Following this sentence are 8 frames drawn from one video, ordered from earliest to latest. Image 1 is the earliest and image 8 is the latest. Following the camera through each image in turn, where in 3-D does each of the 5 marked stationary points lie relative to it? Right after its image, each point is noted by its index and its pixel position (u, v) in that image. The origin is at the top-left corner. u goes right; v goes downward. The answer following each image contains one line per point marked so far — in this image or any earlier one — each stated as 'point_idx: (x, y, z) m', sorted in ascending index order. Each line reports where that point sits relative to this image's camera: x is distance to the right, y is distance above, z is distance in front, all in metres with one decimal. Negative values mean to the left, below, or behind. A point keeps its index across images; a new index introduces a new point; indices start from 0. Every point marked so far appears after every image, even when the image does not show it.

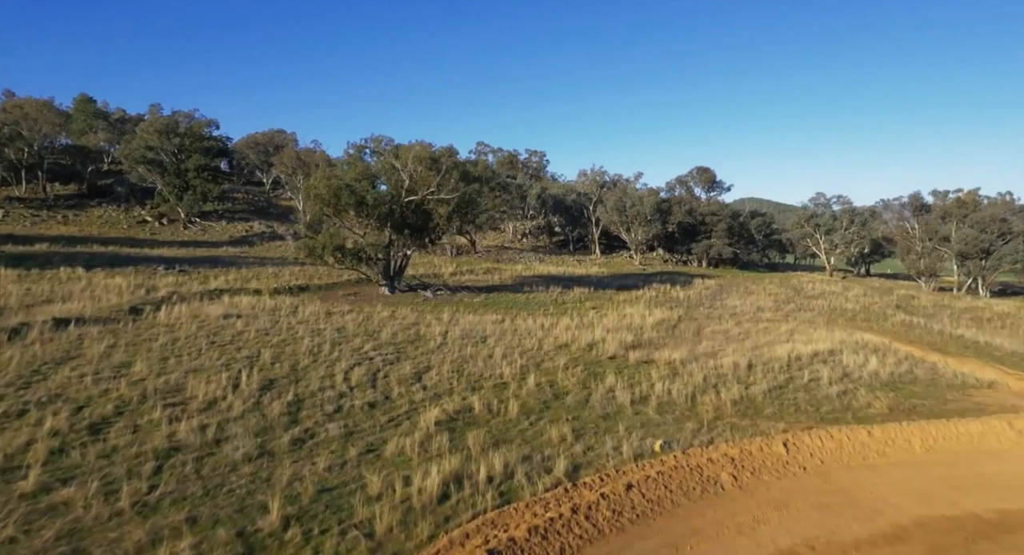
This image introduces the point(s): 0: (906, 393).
0: (+8.5, -2.5, +14.2) m
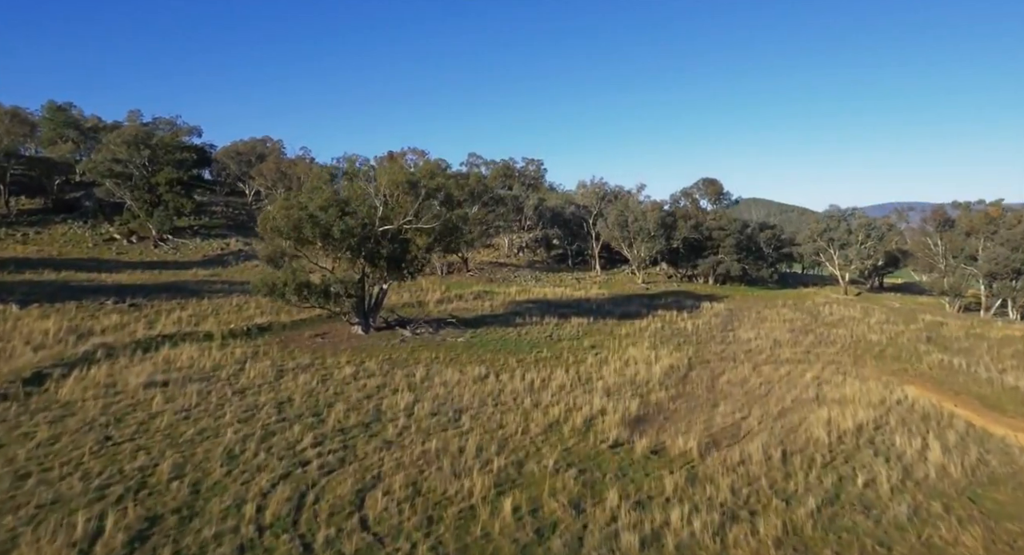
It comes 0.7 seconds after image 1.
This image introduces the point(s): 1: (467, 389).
0: (+8.0, -3.9, +11.1) m
1: (-1.2, -2.9, +17.4) m
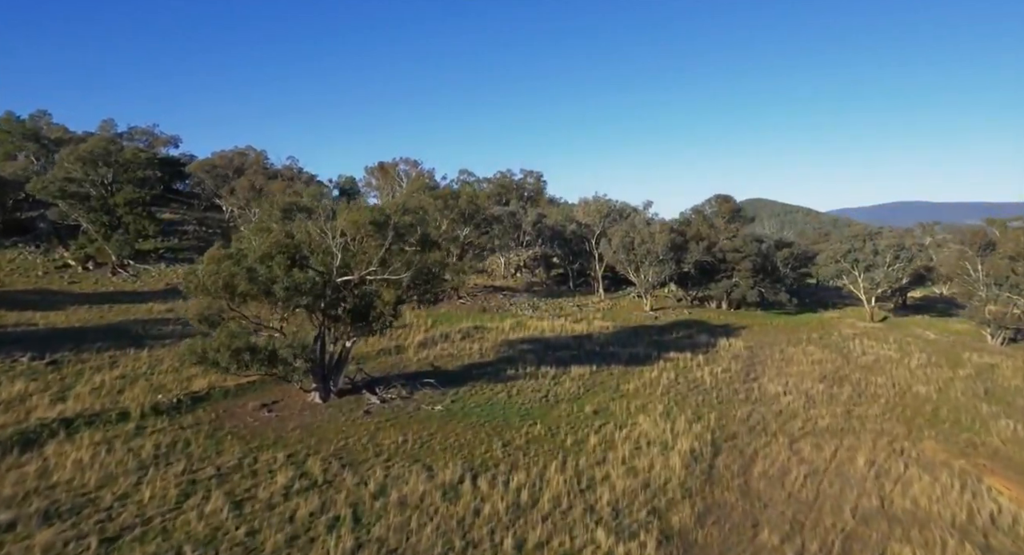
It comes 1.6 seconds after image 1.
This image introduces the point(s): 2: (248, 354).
0: (+7.6, -5.6, +6.9) m
1: (-1.6, -4.7, +13.2) m
2: (-7.6, -2.2, +18.9) m
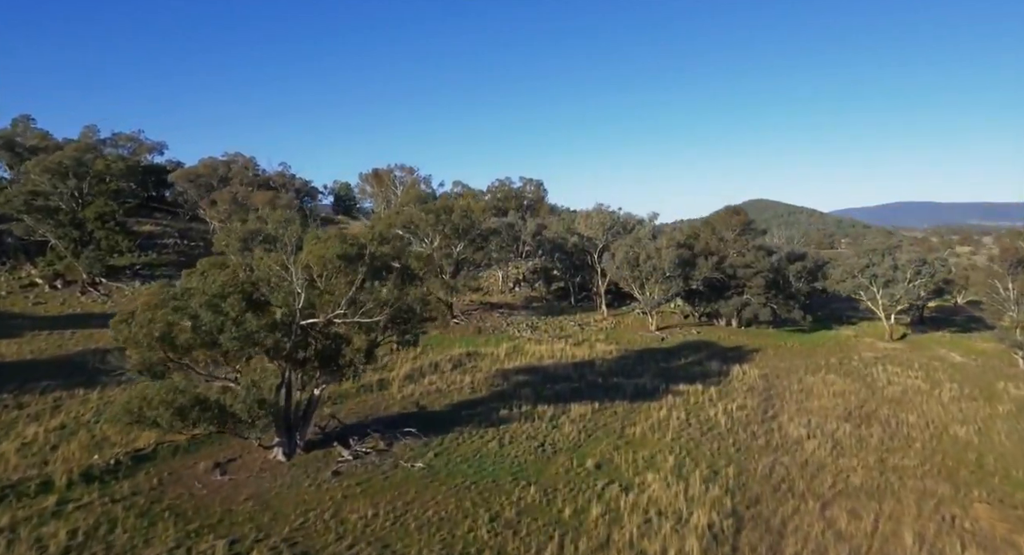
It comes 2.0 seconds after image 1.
0: (+7.3, -6.7, +4.2) m
1: (-1.9, -5.8, +10.5) m
2: (-7.8, -3.3, +16.3) m
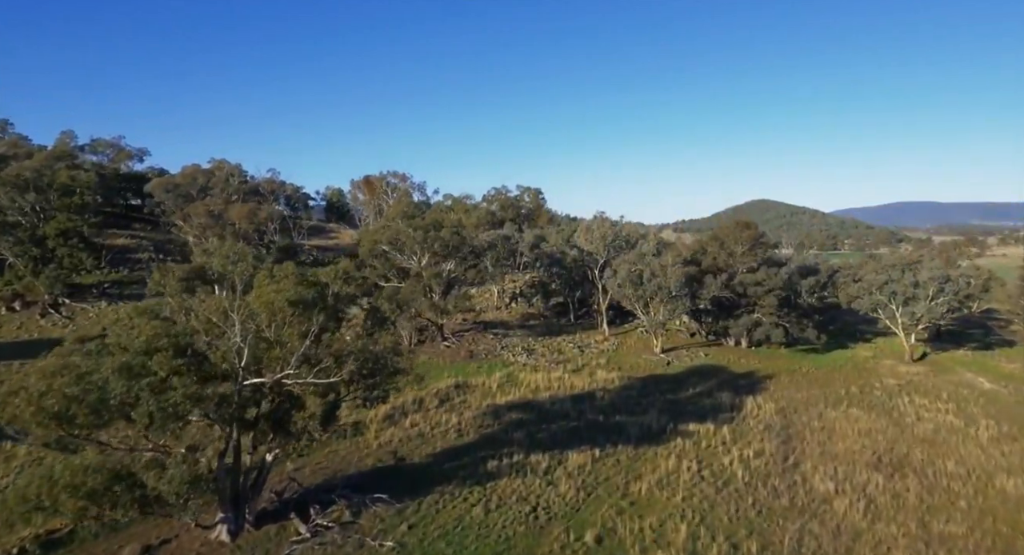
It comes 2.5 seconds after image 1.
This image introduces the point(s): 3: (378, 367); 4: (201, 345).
0: (+6.9, -7.8, +1.4) m
1: (-2.3, -6.9, +7.8) m
2: (-8.2, -4.4, +13.6) m
3: (-3.2, -2.1, +16.0) m
4: (-6.7, -1.5, +14.3) m
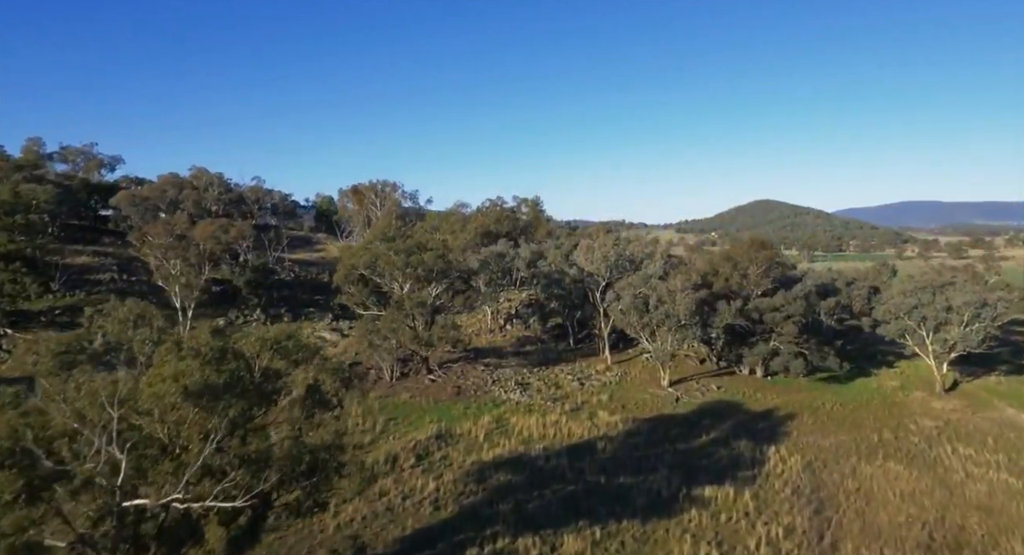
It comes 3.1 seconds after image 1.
0: (+6.4, -9.2, -2.3) m
1: (-2.8, -8.3, +4.1) m
2: (-8.7, -5.8, +9.9) m
3: (-3.7, -3.5, +12.3) m
4: (-7.2, -2.9, +10.6) m
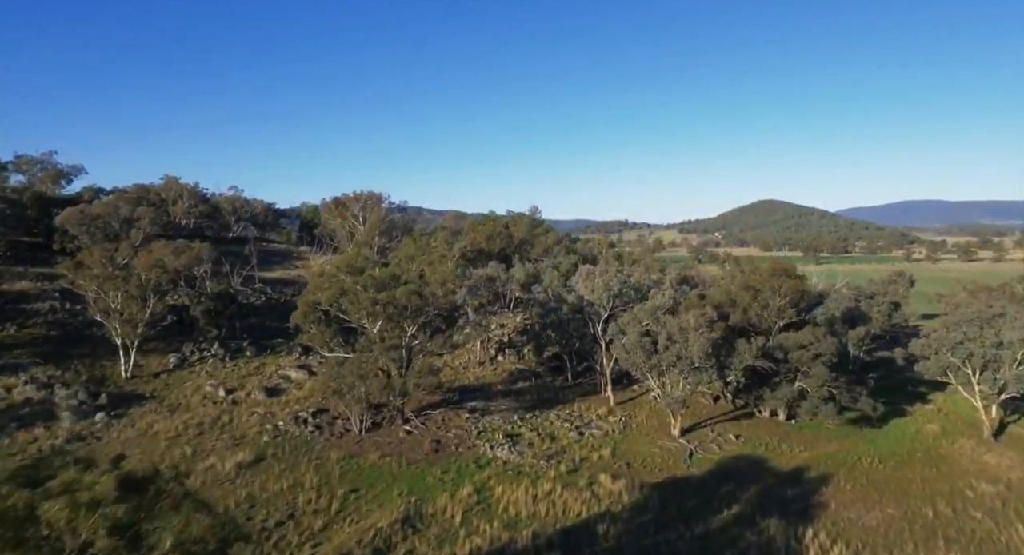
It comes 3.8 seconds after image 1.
0: (+5.7, -10.8, -6.9) m
1: (-3.4, -9.9, -0.5) m
2: (-9.3, -7.4, +5.4) m
3: (-4.3, -5.2, +7.7) m
4: (-7.8, -4.5, +6.0) m
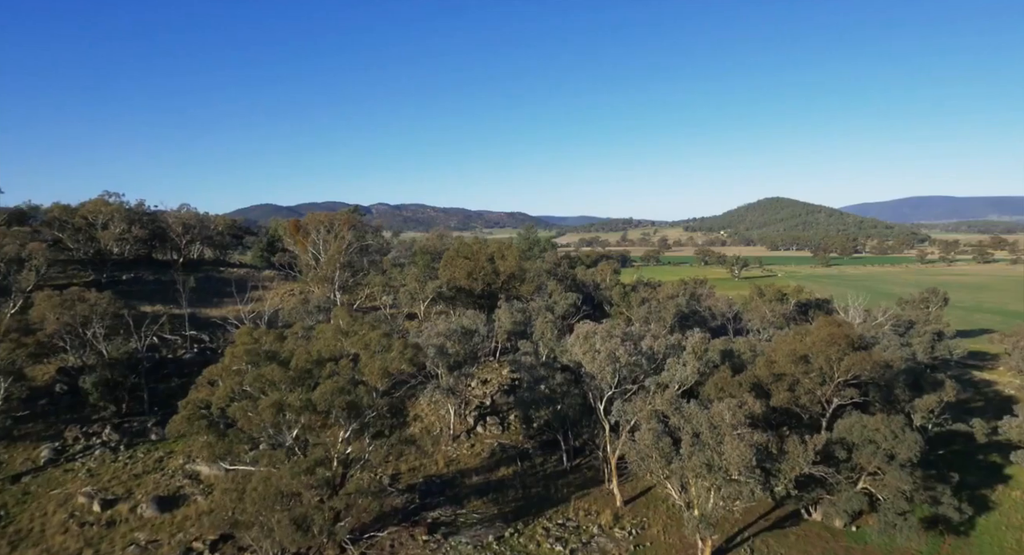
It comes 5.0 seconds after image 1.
0: (+4.5, -13.7, -14.9) m
1: (-4.6, -12.7, -8.4) m
2: (-10.4, -10.2, -2.6) m
3: (-5.4, -8.0, -0.2) m
4: (-9.0, -7.3, -1.9) m
